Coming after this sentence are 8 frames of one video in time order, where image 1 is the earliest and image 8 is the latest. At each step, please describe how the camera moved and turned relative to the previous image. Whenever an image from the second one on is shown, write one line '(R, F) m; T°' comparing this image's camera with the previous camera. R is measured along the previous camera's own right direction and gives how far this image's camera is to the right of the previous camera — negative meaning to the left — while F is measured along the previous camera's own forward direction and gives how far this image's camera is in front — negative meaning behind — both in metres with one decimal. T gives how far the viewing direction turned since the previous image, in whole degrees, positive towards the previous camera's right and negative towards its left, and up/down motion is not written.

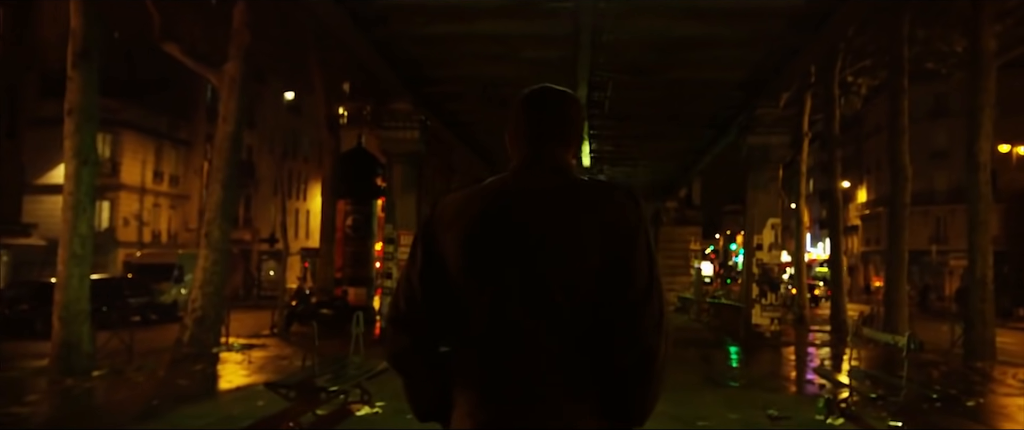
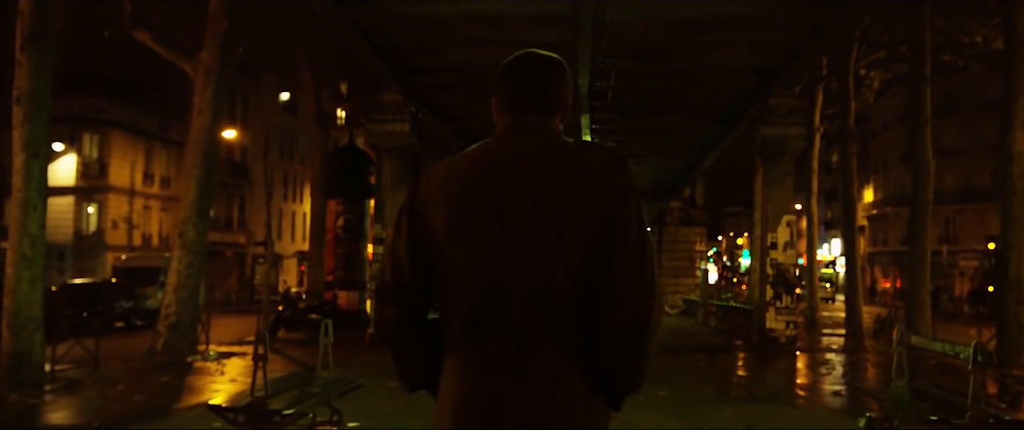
(+0.1, +1.4) m; 0°
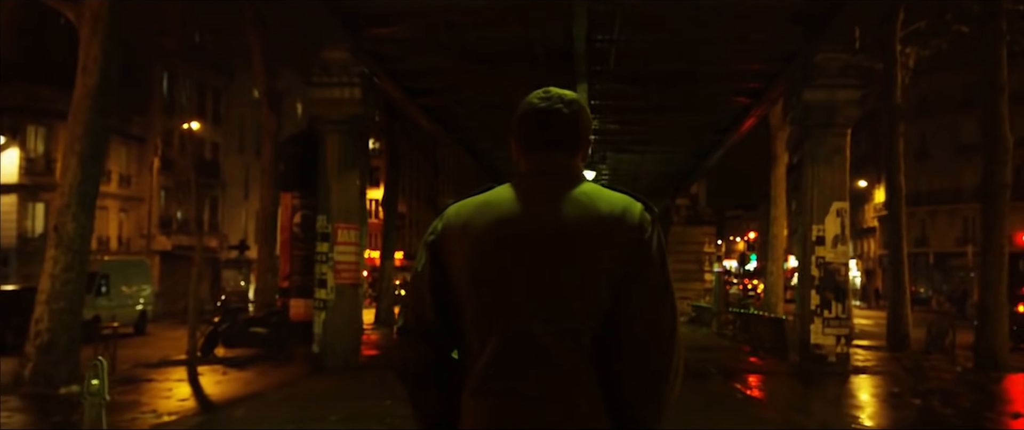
(+0.3, +4.4) m; 0°
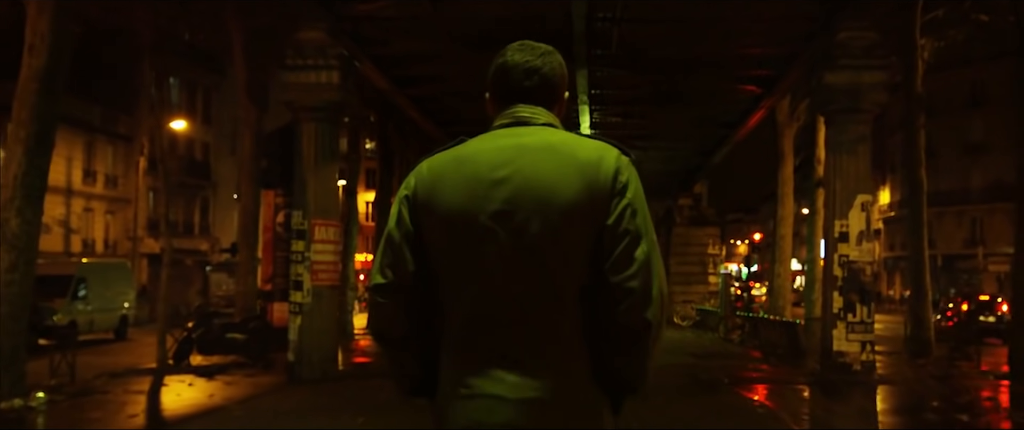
(+0.1, +1.5) m; 0°
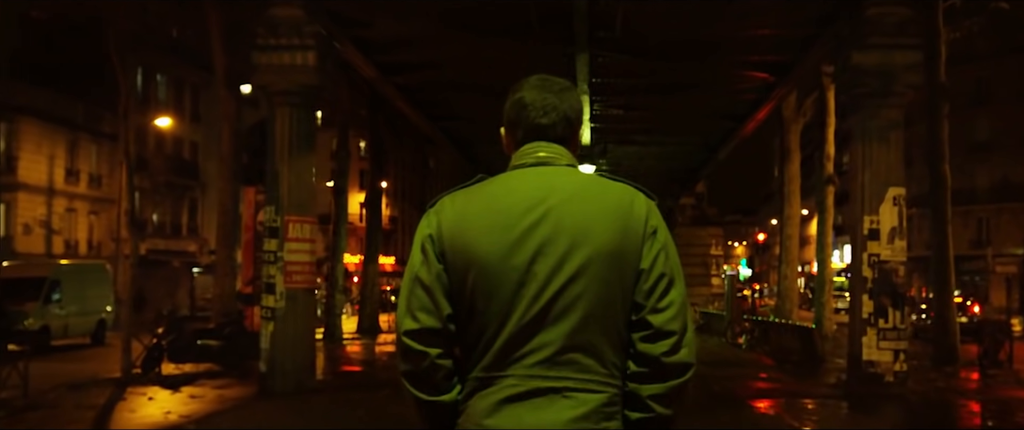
(0.0, +1.5) m; 0°
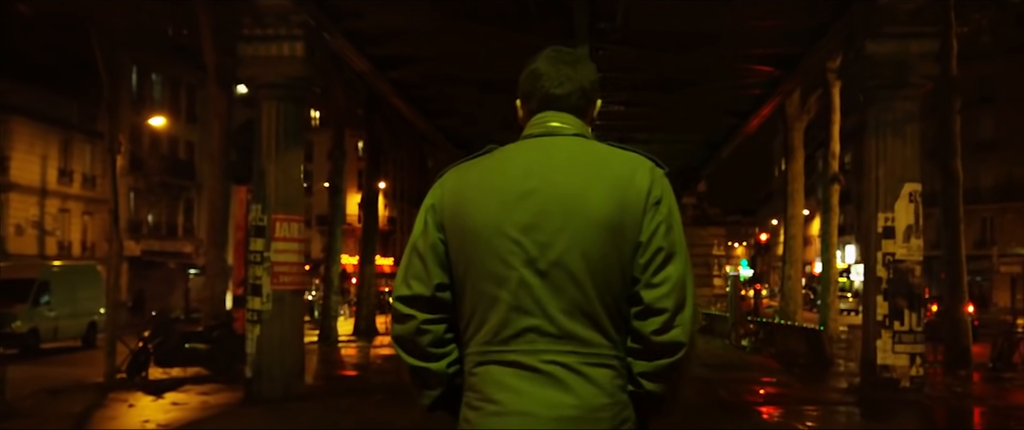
(0.0, +0.6) m; 0°
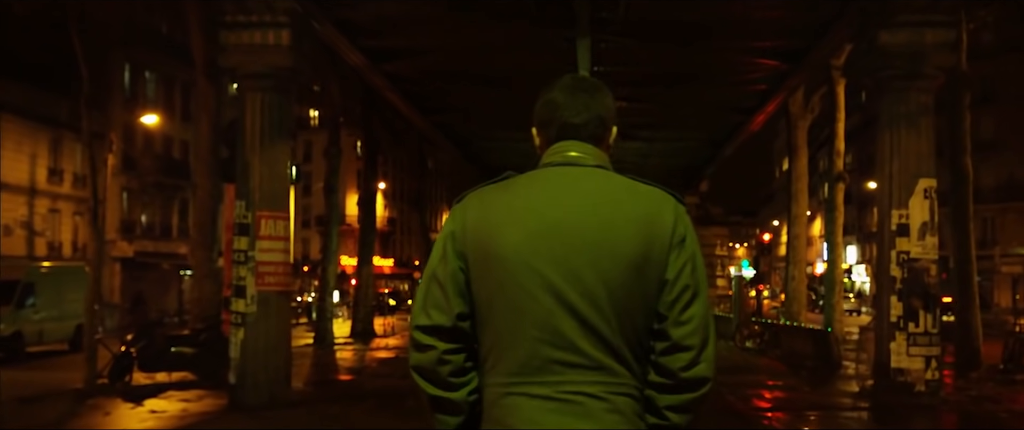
(0.0, +0.6) m; 0°
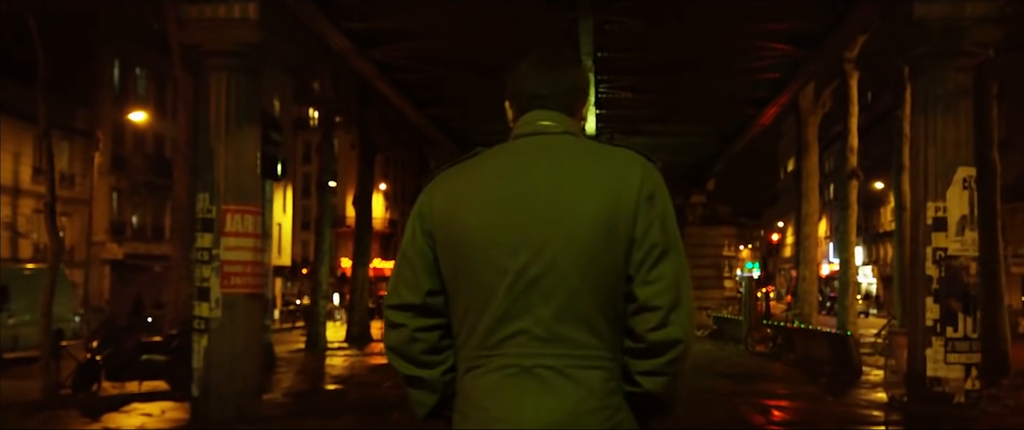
(+0.1, +1.2) m; 0°
